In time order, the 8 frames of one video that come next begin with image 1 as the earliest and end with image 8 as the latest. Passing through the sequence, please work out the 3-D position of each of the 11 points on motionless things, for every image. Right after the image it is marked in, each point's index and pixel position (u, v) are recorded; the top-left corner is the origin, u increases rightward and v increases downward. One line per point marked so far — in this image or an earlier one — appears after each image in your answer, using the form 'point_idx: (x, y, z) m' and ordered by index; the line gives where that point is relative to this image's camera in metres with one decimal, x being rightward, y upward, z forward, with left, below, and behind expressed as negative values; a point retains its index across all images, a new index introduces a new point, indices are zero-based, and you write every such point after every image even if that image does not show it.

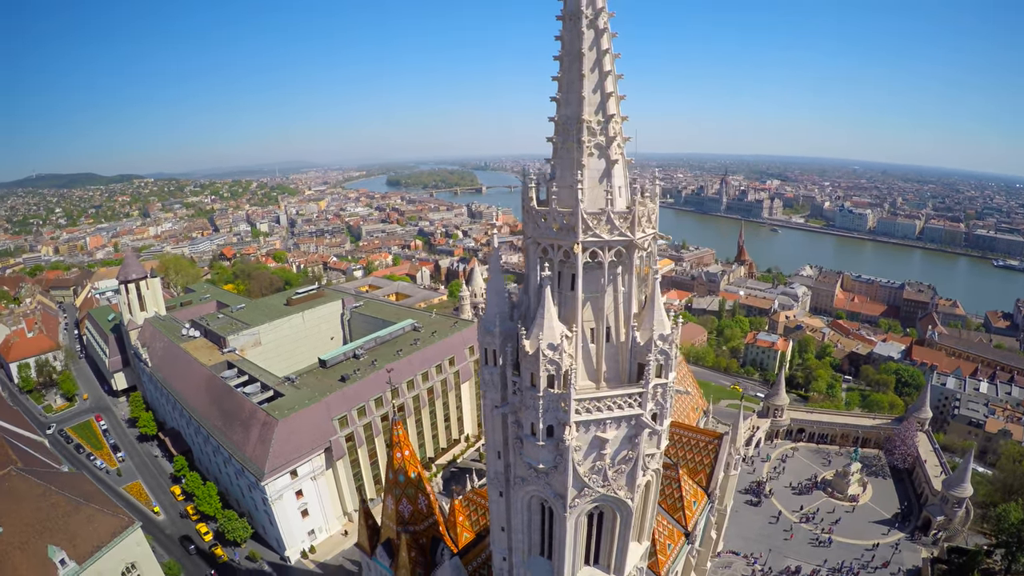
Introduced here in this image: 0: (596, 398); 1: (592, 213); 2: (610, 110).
0: (+1.9, -2.6, +11.9) m
1: (+1.7, +1.7, +11.2) m
2: (+2.2, +3.9, +11.3) m
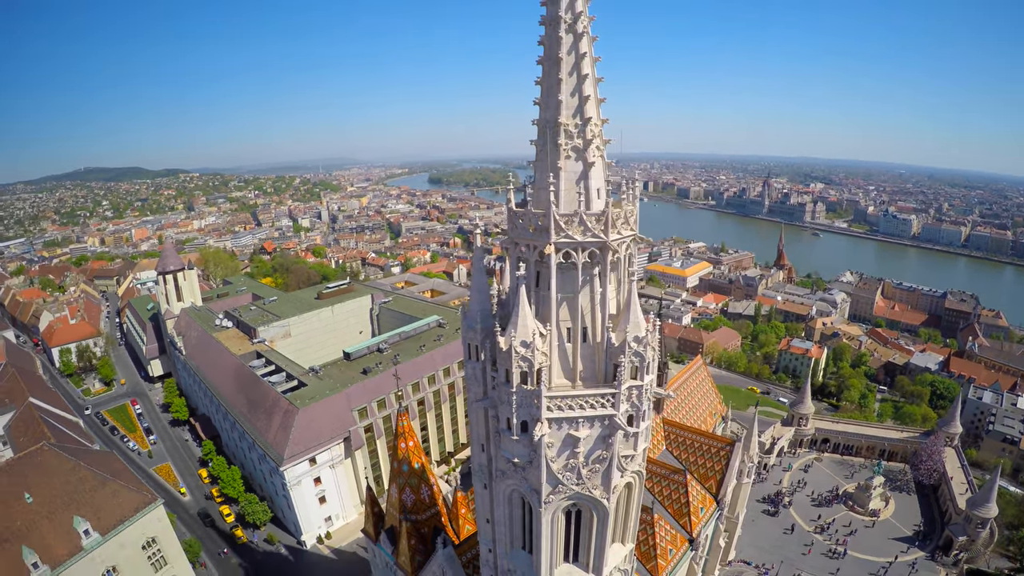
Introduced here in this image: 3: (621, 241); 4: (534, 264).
0: (+1.3, -2.6, +11.9) m
1: (+1.1, +1.7, +11.3) m
2: (+1.7, +3.9, +11.3) m
3: (+2.5, +1.1, +11.7) m
4: (+0.4, +0.6, +11.8) m
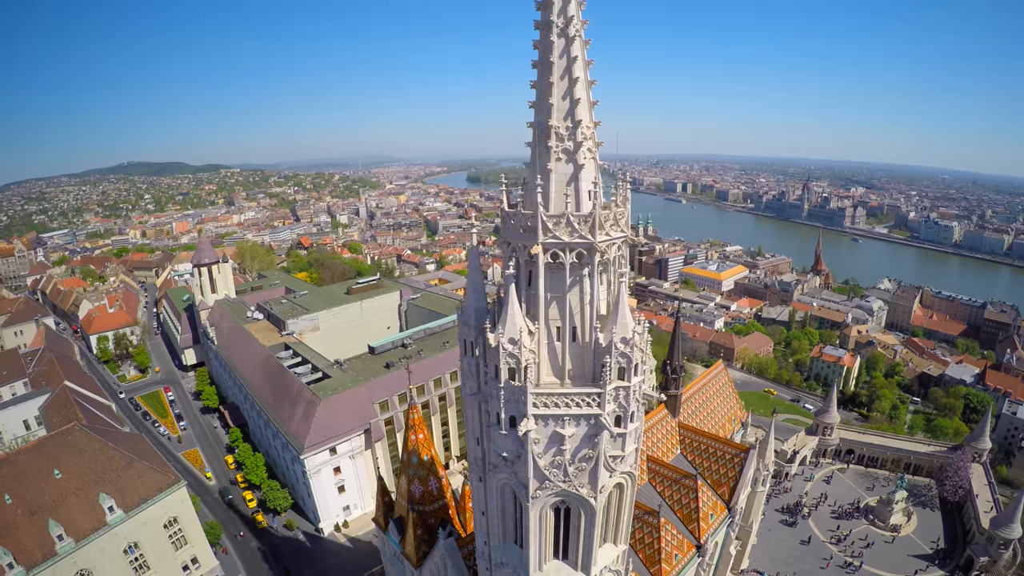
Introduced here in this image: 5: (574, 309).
0: (+1.0, -2.6, +12.1) m
1: (+0.9, +1.7, +11.5) m
2: (+1.5, +3.9, +11.5) m
3: (+2.3, +1.1, +11.9) m
4: (+0.2, +0.6, +12.1) m
5: (+1.5, -0.5, +12.2) m
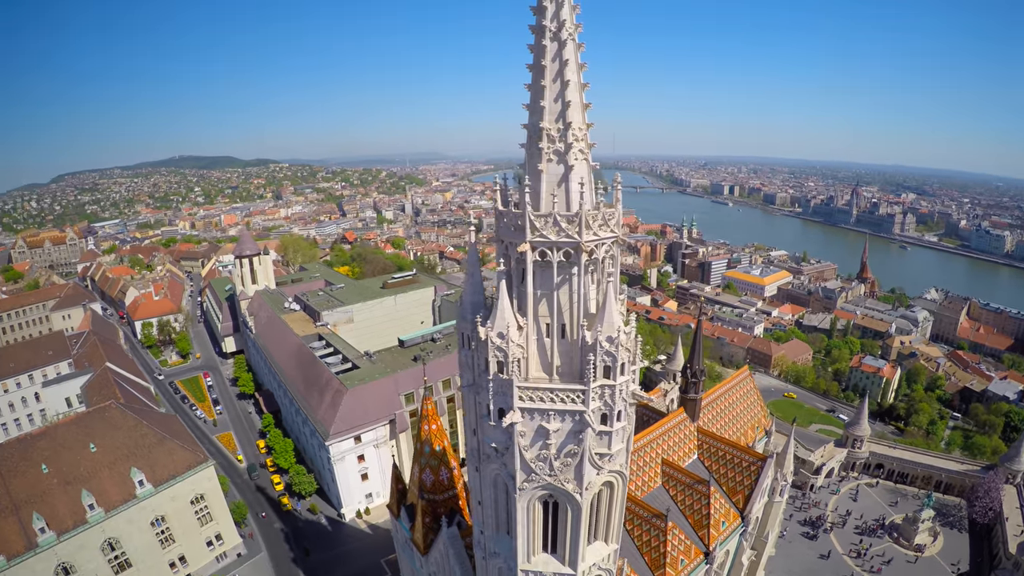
0: (+0.7, -2.5, +12.4) m
1: (+0.7, +1.8, +11.8) m
2: (+1.4, +4.0, +11.7) m
3: (+2.1, +1.1, +12.1) m
4: (0.0, +0.7, +12.4) m
5: (+1.3, -0.4, +12.5) m
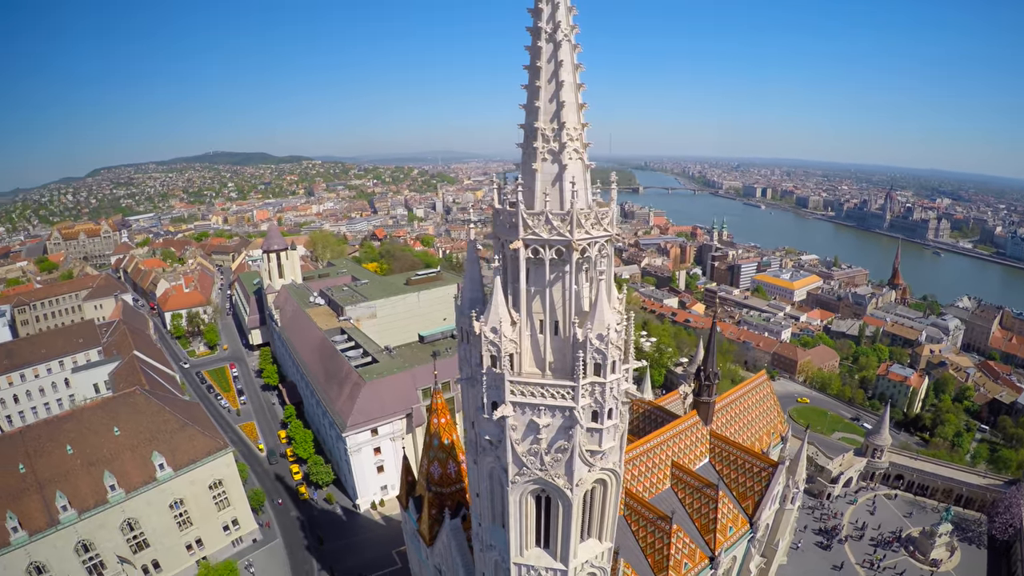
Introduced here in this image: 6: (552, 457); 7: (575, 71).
0: (+0.5, -2.4, +12.6) m
1: (+0.5, +1.8, +12.0) m
2: (+1.2, +4.0, +11.9) m
3: (+1.9, +1.1, +12.2) m
4: (-0.2, +0.8, +12.6) m
5: (+1.1, -0.4, +12.6) m
6: (+1.1, -4.4, +13.1) m
7: (+1.5, +5.1, +11.9) m
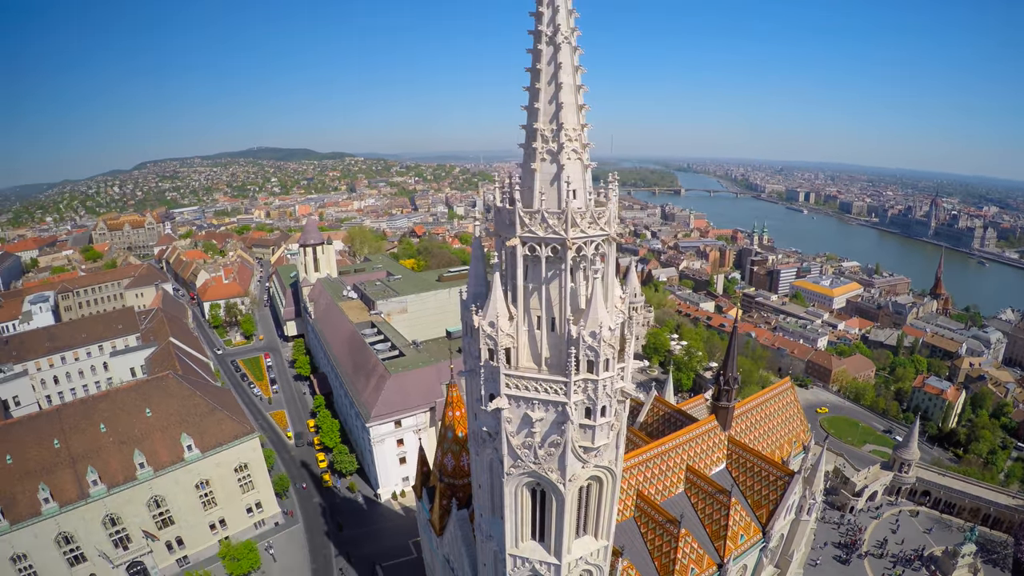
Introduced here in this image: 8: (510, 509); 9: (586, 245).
0: (+0.3, -2.3, +12.9) m
1: (+0.5, +1.9, +12.2) m
2: (+1.2, +4.1, +12.1) m
3: (+1.9, +1.2, +12.4) m
4: (-0.2, +0.9, +12.9) m
5: (+1.0, -0.3, +12.9) m
6: (+0.9, -4.4, +13.3) m
7: (+1.5, +5.2, +12.1) m
8: (-0.1, -6.6, +14.8) m
9: (+1.9, +1.1, +12.4) m
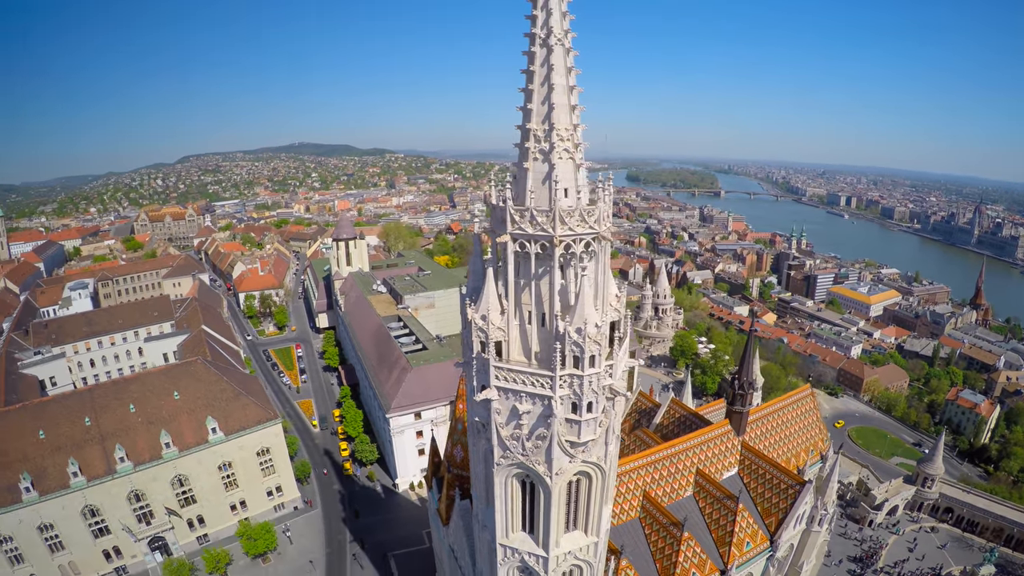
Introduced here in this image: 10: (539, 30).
0: (0.0, -2.2, +13.2) m
1: (+0.3, +2.0, +12.5) m
2: (+1.1, +4.2, +12.4) m
3: (+1.6, +1.2, +12.6) m
4: (-0.4, +1.0, +13.3) m
5: (+0.8, -0.2, +13.1) m
6: (+0.6, -4.3, +13.6) m
7: (+1.4, +5.3, +12.3) m
8: (-0.4, -6.5, +15.2) m
9: (+1.6, +1.1, +12.7) m
10: (+0.7, +6.3, +12.1) m
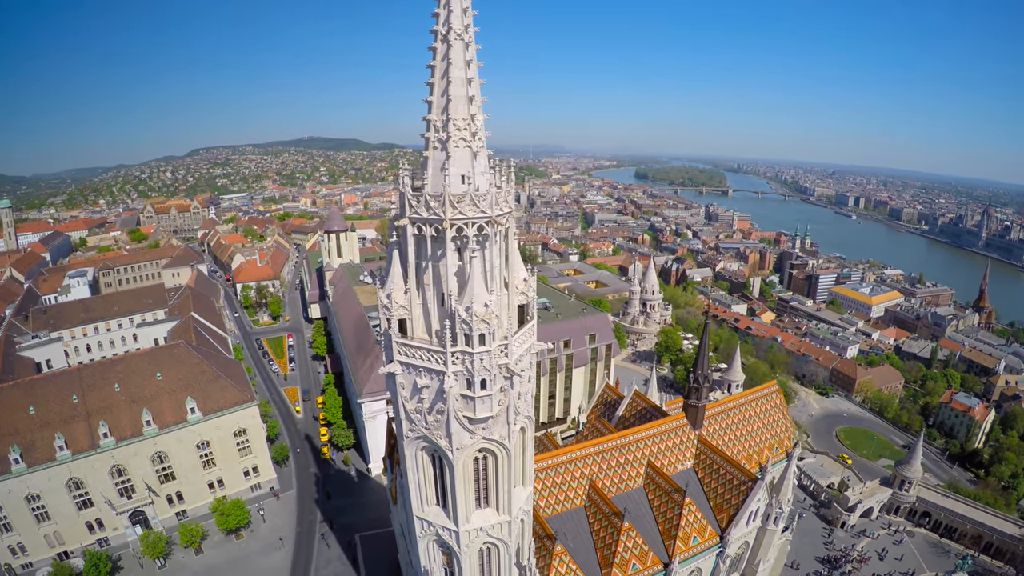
0: (-2.7, -1.7, +13.9) m
1: (-2.5, +2.5, +13.2) m
2: (-1.6, +4.7, +13.0) m
3: (-1.1, +1.7, +13.2) m
4: (-3.1, +1.5, +14.0) m
5: (-1.9, +0.3, +13.8) m
6: (-2.2, -3.8, +14.3) m
7: (-1.3, +5.8, +12.9) m
8: (-3.2, -6.0, +15.9) m
9: (-1.1, +1.6, +13.3) m
10: (-2.0, +6.7, +12.7) m
